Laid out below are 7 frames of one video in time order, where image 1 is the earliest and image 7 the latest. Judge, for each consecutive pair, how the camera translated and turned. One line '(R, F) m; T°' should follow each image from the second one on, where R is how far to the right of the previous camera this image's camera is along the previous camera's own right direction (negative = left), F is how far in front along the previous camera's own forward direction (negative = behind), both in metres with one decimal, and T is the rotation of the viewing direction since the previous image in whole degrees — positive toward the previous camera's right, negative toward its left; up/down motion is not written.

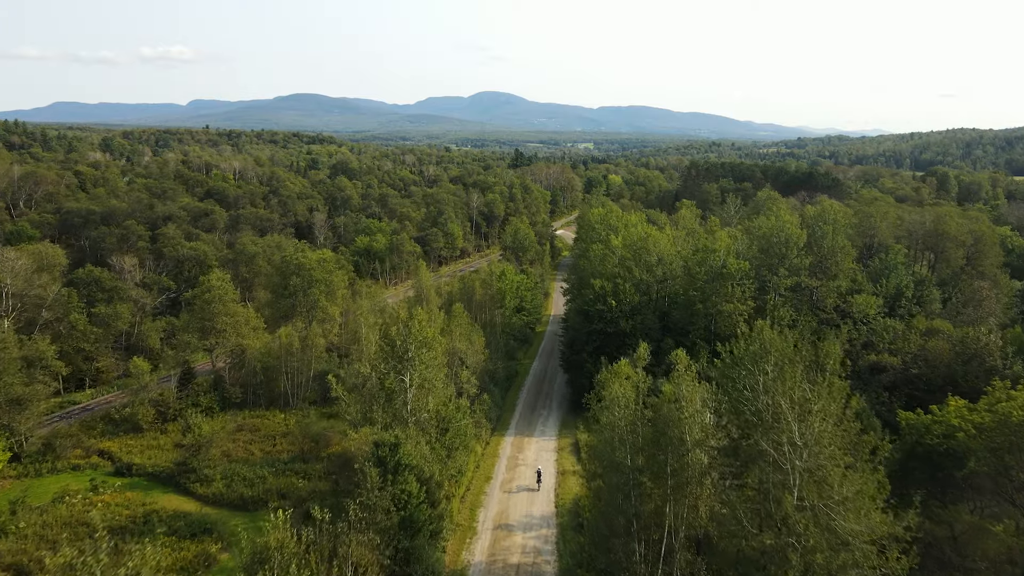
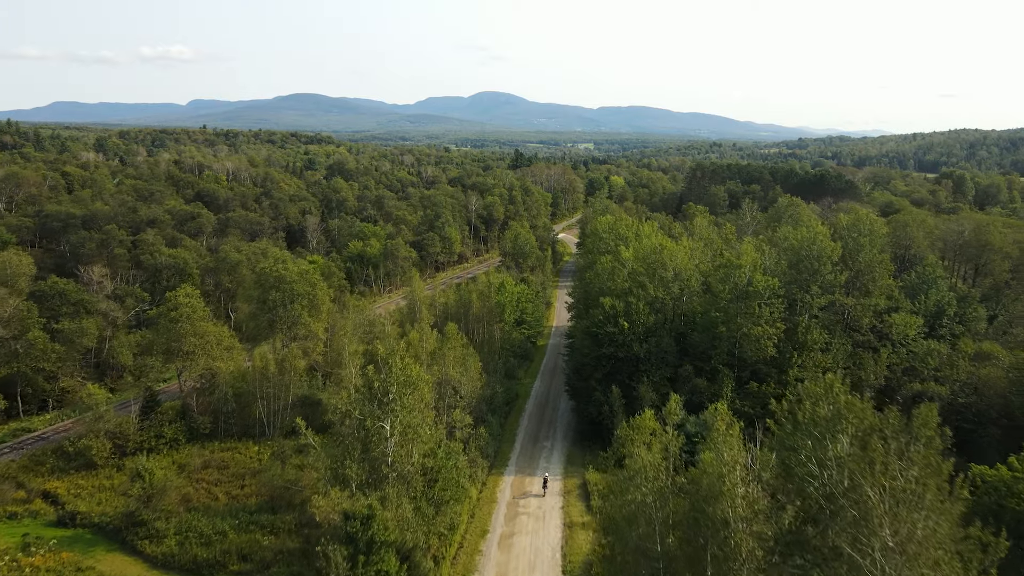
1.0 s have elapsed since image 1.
(0.0, +4.4) m; 0°
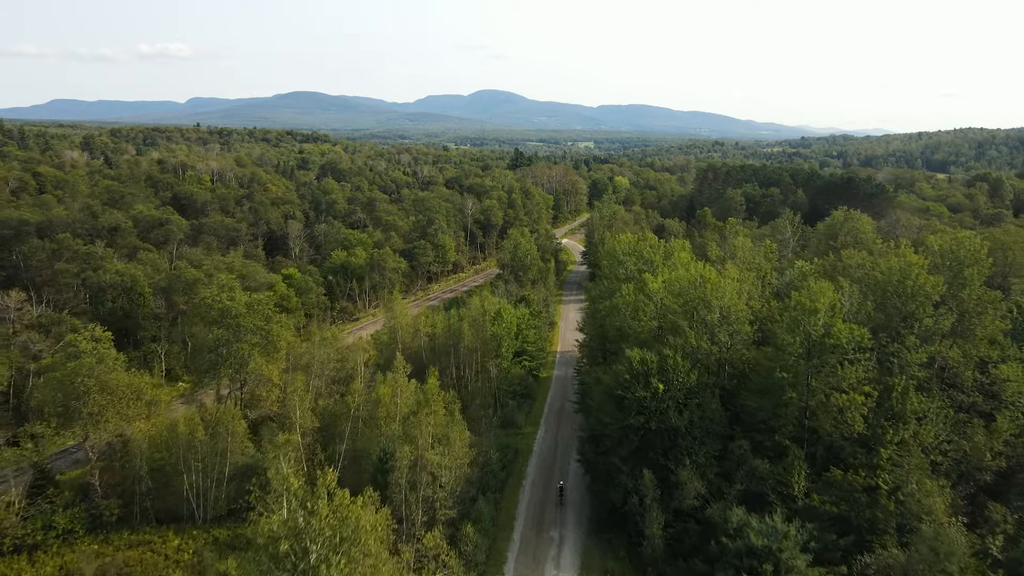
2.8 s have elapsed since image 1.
(+0.1, +8.9) m; 0°
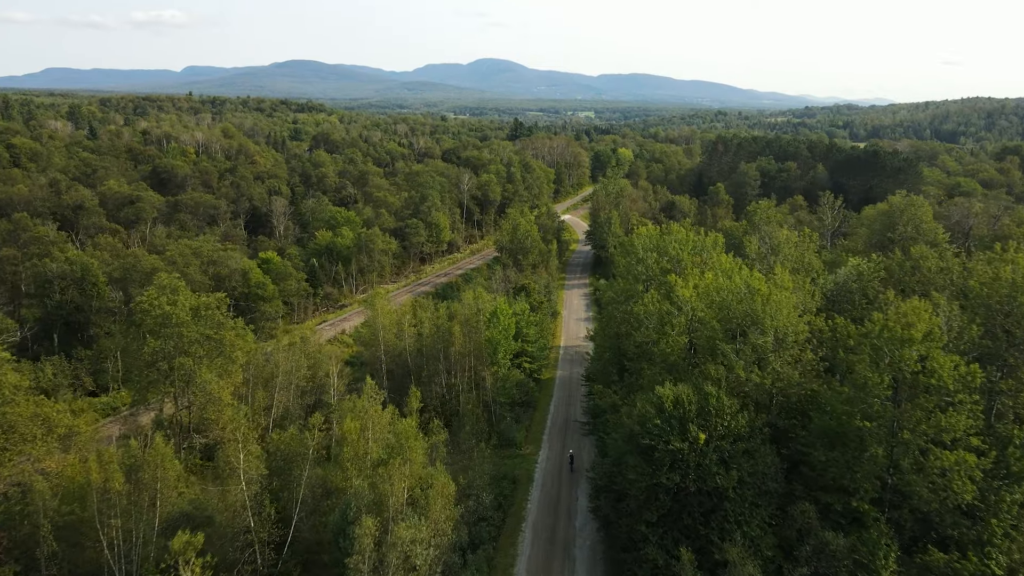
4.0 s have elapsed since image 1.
(+0.1, +6.4) m; 0°
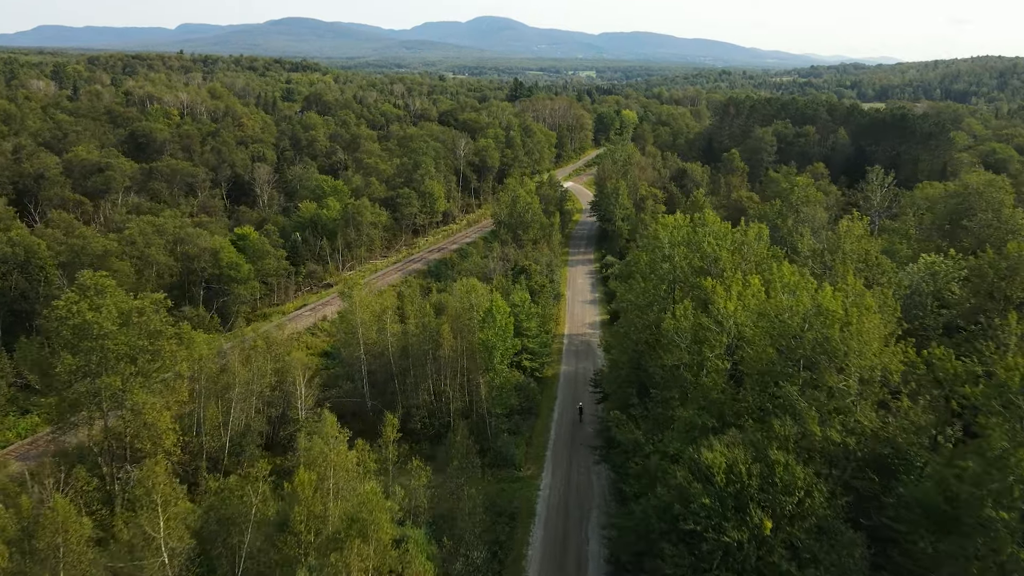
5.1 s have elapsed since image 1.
(+0.1, +5.8) m; 0°
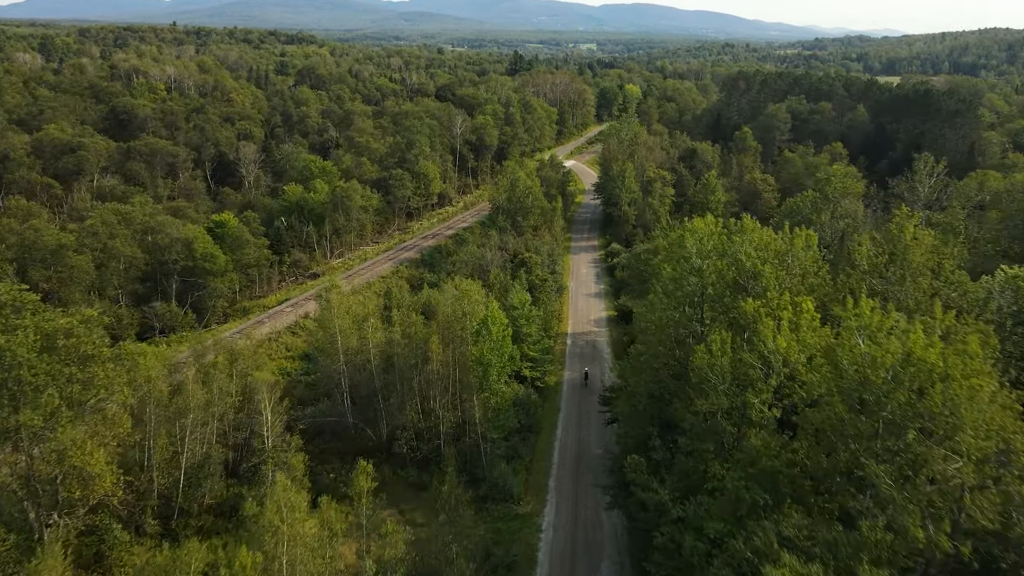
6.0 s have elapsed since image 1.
(+0.1, +4.4) m; 0°
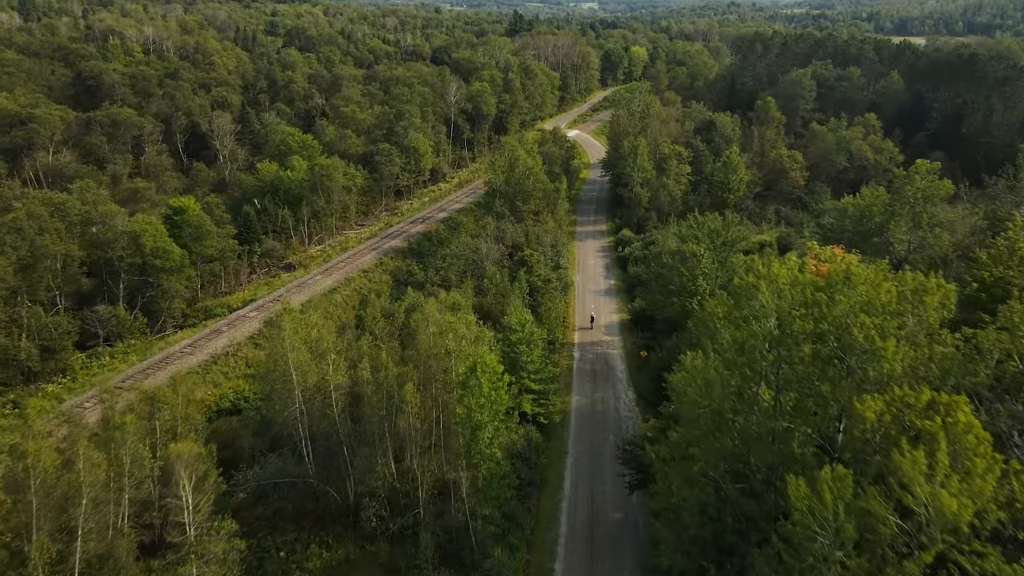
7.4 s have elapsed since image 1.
(+0.1, +6.8) m; 0°
